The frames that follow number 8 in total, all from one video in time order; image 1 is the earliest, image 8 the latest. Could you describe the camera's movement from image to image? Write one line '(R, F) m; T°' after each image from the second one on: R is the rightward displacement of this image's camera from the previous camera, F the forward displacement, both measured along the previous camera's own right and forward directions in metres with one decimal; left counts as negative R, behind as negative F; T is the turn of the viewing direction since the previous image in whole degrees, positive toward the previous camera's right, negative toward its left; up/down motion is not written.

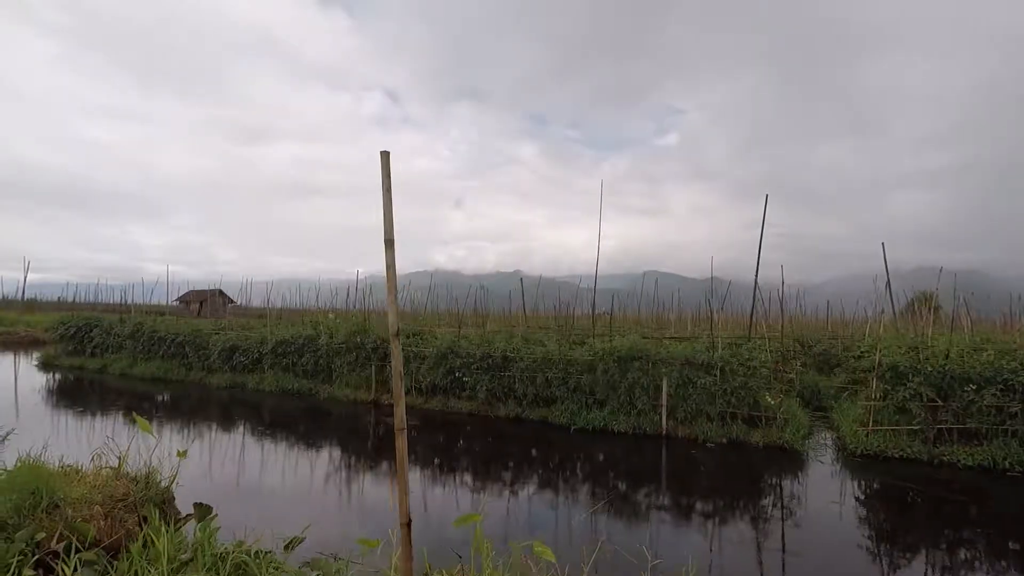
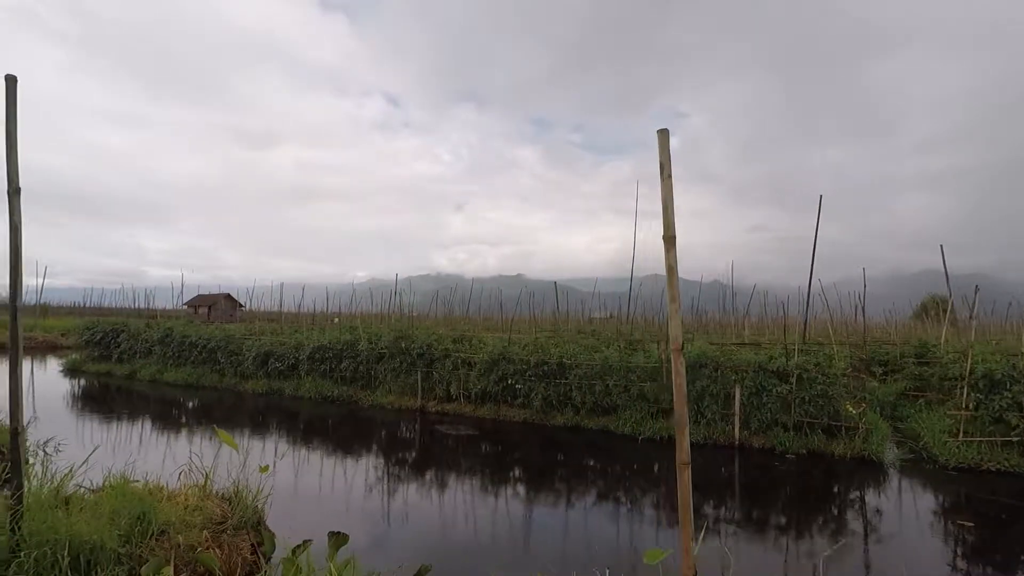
(-0.7, +0.3) m; 0°
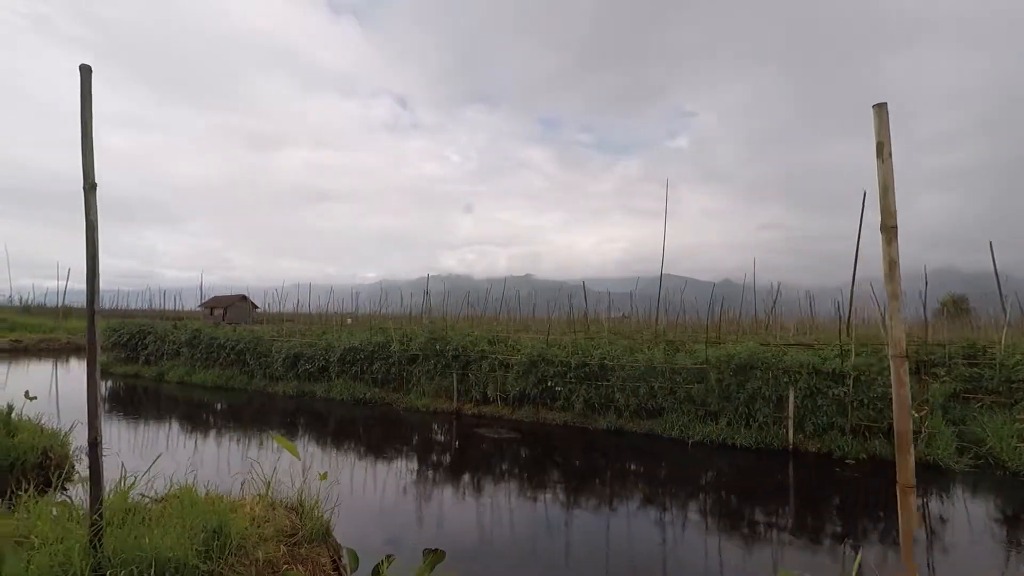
(-0.4, +0.2) m; -1°
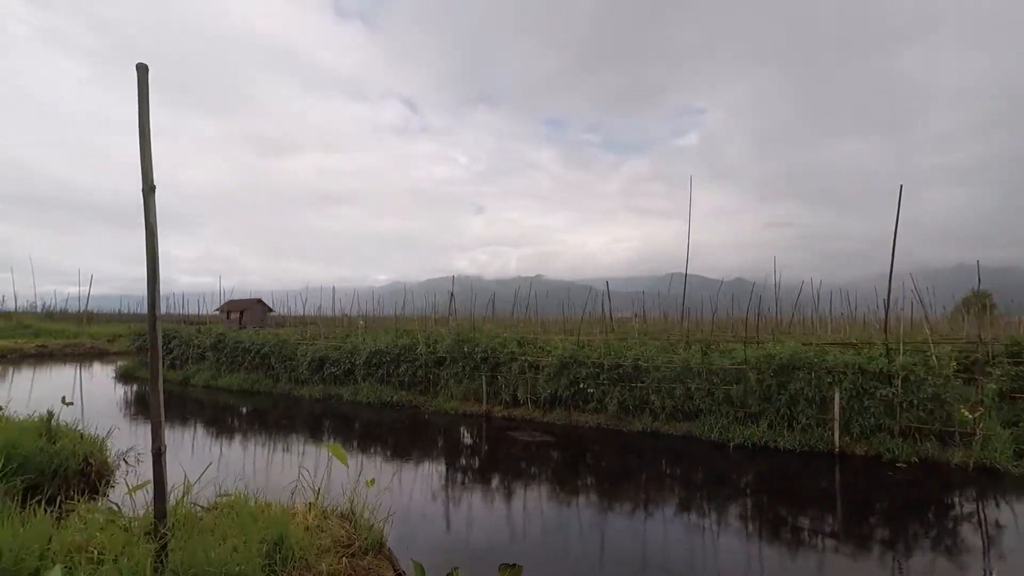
(-0.2, +0.1) m; -1°
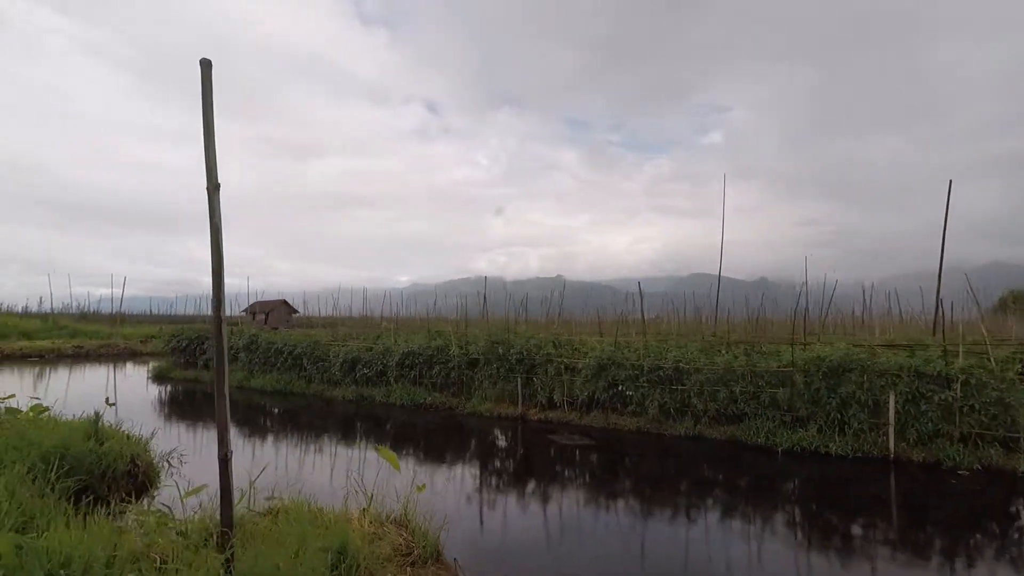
(-0.2, +0.1) m; -2°
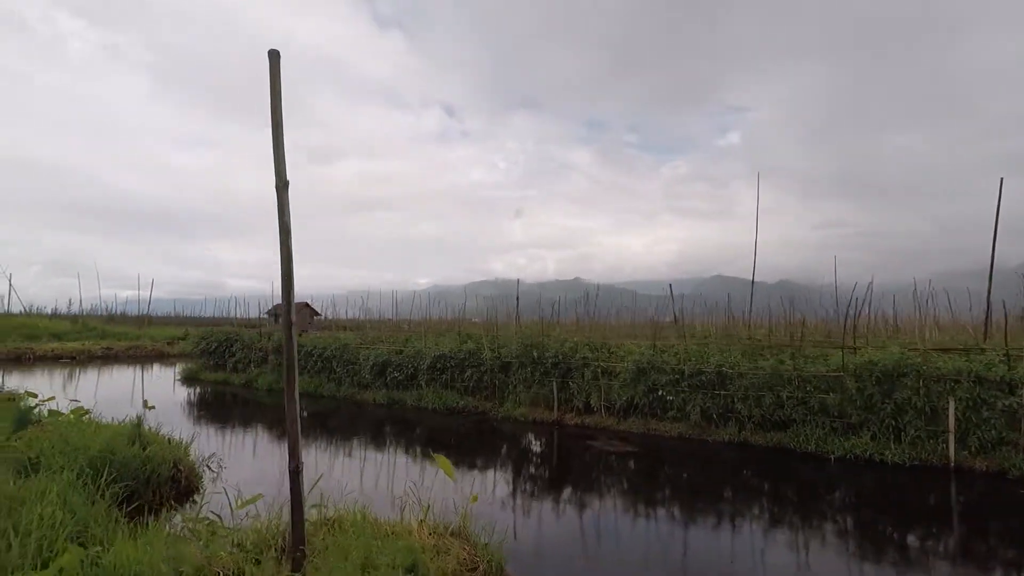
(-0.2, +0.1) m; -2°
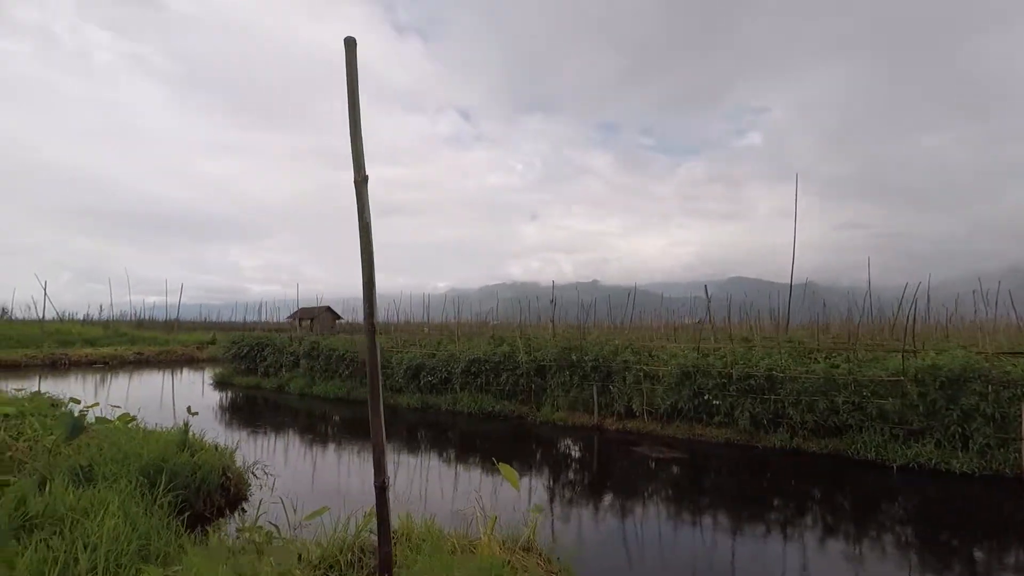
(-0.3, +0.1) m; -2°
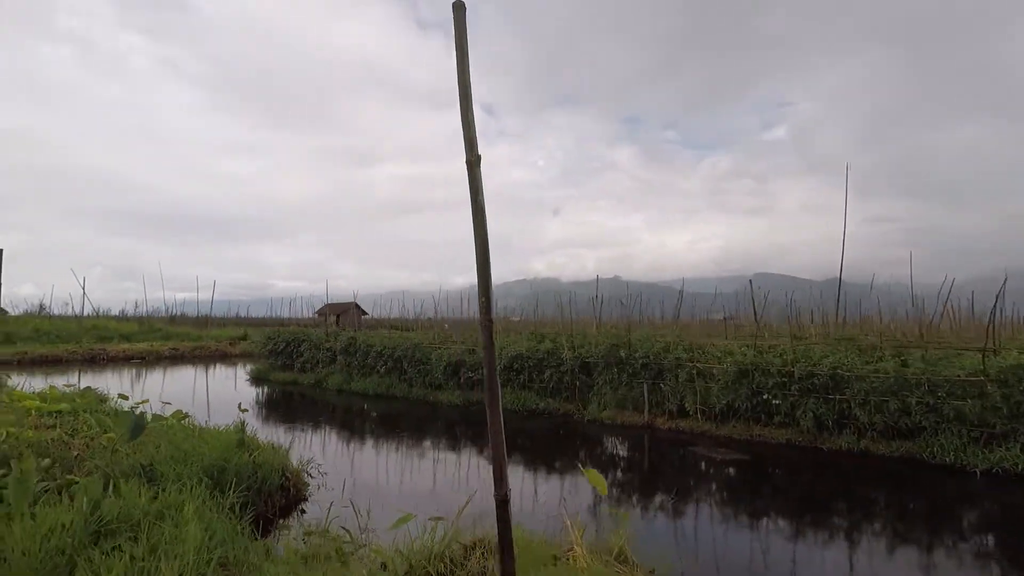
(-0.3, +0.2) m; -2°
